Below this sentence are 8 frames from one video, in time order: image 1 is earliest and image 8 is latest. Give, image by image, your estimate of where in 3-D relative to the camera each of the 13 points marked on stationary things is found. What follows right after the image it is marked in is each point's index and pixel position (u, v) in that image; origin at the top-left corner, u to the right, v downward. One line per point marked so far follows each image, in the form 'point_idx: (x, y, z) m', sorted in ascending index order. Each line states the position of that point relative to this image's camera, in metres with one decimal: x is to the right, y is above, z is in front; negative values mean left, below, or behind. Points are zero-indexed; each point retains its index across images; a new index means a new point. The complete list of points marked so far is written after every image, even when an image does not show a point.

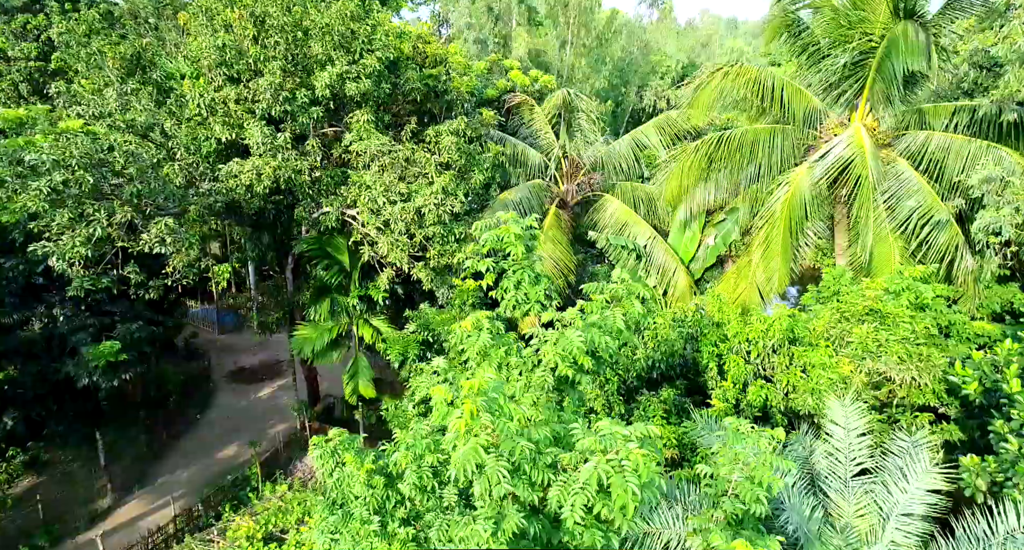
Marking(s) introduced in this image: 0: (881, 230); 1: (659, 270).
0: (+3.7, +0.4, +6.7) m
1: (+2.2, +0.1, +9.9) m
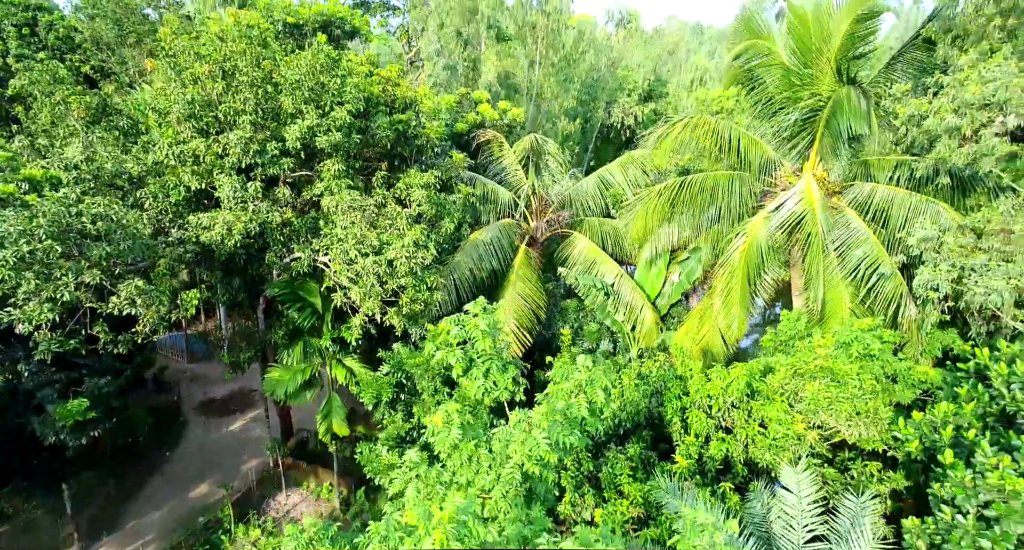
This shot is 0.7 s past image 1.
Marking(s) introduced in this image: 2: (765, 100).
0: (+3.4, 0.0, +7.1) m
1: (+1.8, -0.5, +10.1) m
2: (+3.0, +2.0, +7.8) m
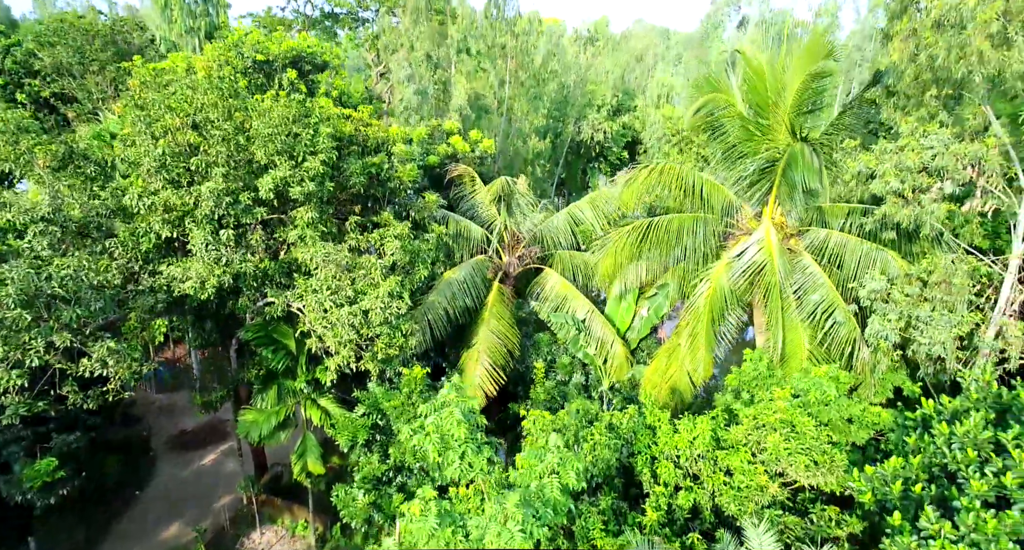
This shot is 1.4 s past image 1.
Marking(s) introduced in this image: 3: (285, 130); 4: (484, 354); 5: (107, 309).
0: (+3.1, -0.5, +7.4) m
1: (+1.4, -1.0, +10.4) m
2: (+2.7, +1.5, +8.1) m
3: (-2.7, +1.7, +7.9) m
4: (-0.4, -1.2, +9.8) m
5: (-4.6, -0.4, +7.5) m
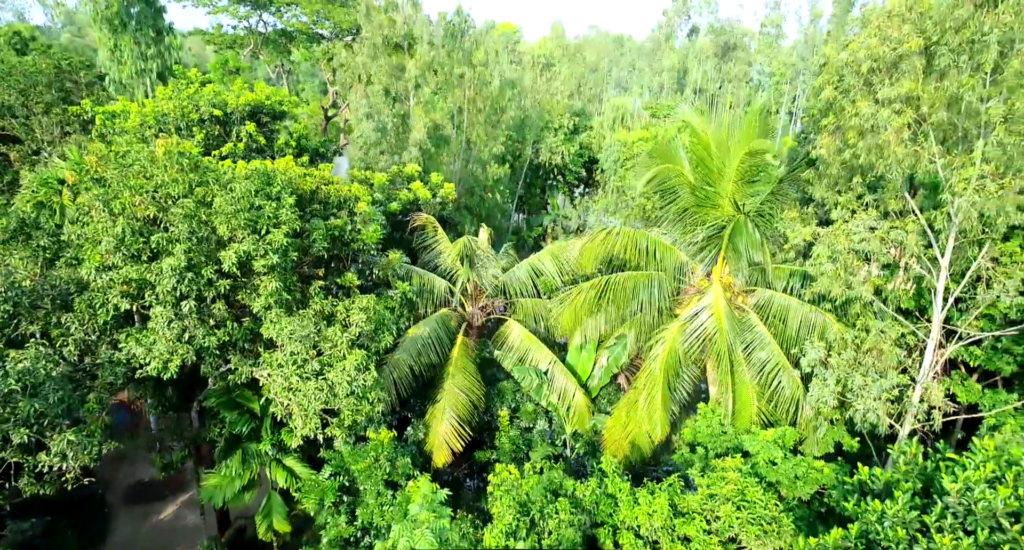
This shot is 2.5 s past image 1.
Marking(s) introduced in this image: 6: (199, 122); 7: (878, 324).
0: (+2.7, -1.2, +7.8) m
1: (+0.8, -1.9, +10.7) m
2: (+2.1, +0.8, +8.6) m
3: (-3.2, +0.9, +8.0) m
4: (-0.9, -2.1, +10.0) m
5: (-5.0, -1.3, +7.5) m
6: (-5.9, +3.0, +12.4) m
7: (+3.7, -0.5, +6.7) m
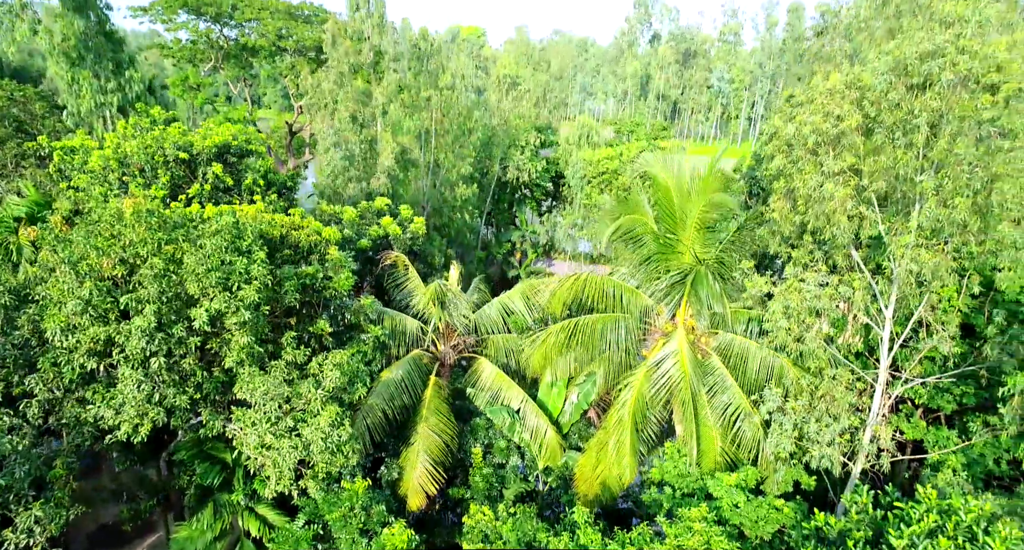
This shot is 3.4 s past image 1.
0: (+2.4, -1.8, +8.1) m
1: (+0.3, -2.5, +10.9) m
2: (+1.7, +0.2, +8.9) m
3: (-3.6, +0.2, +8.1) m
4: (-1.4, -2.7, +10.1) m
5: (-5.3, -2.0, +7.4) m
6: (-6.5, +2.1, +12.4) m
7: (+3.4, -1.0, +7.0) m
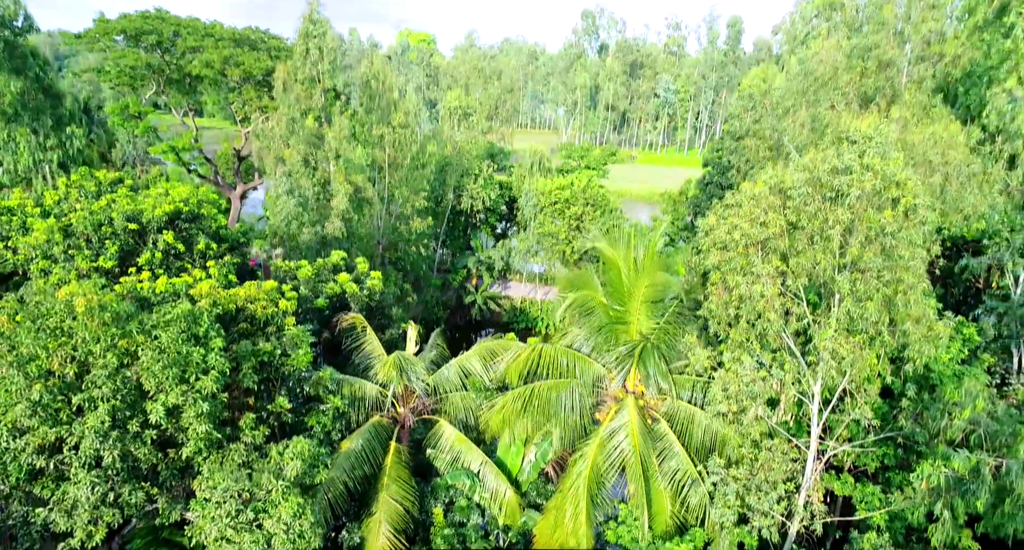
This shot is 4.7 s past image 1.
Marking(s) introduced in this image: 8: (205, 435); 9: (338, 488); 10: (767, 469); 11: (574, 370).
0: (+1.8, -2.7, +8.5) m
1: (-0.3, -3.6, +11.1) m
2: (+1.1, -0.8, +9.3) m
3: (-4.2, -1.0, +8.1) m
4: (-2.0, -3.9, +10.2) m
5: (-5.8, -3.2, +7.3) m
6: (-7.4, +0.8, +12.3) m
7: (+2.9, -1.9, +7.5) m
8: (-3.8, -2.0, +8.2) m
9: (-2.7, -3.3, +10.2) m
10: (+2.9, -2.2, +7.4) m
11: (+0.9, -1.4, +9.7) m
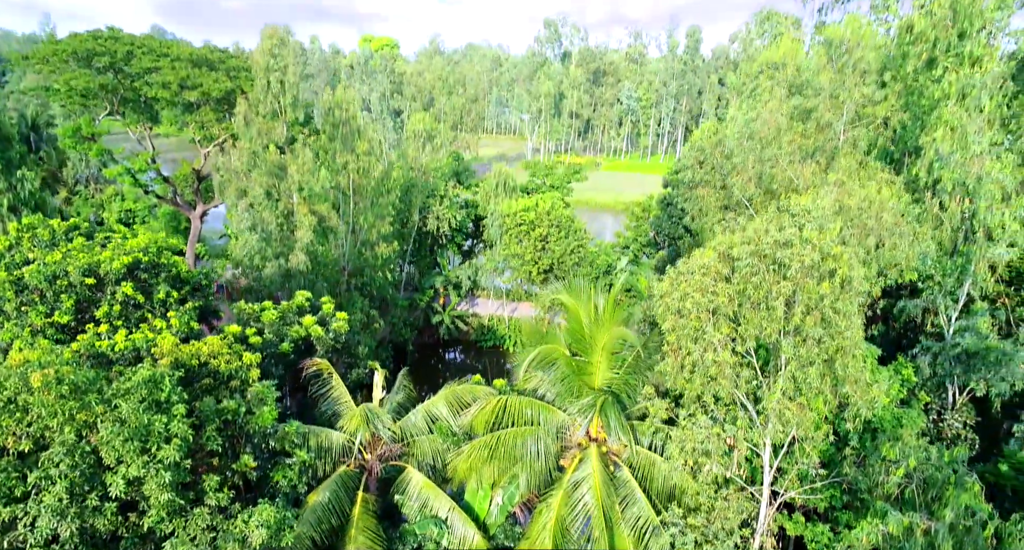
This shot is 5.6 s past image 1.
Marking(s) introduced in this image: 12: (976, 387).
0: (+1.4, -3.4, +8.7) m
1: (-0.9, -4.5, +11.2) m
2: (+0.6, -1.5, +9.5) m
3: (-4.6, -1.8, +8.1) m
4: (-2.5, -4.7, +10.3) m
5: (-6.2, -4.1, +7.1) m
6: (-8.1, -0.3, +12.1) m
7: (+2.5, -2.6, +7.8) m
8: (-4.3, -2.8, +8.2) m
9: (-3.2, -4.1, +10.2) m
10: (+2.5, -2.8, +7.7) m
11: (+0.3, -2.1, +9.9) m
12: (+7.6, -2.0, +11.0) m
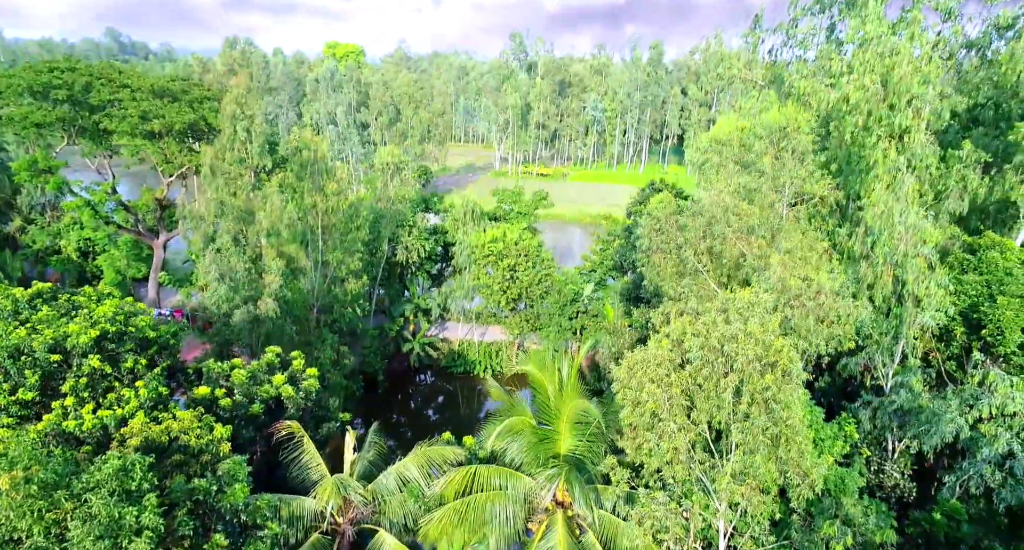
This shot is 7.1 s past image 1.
0: (+1.0, -4.5, +9.0) m
1: (-1.4, -5.6, +11.3) m
2: (+0.1, -2.6, +9.8) m
3: (-5.1, -3.0, +8.2) m
4: (-2.9, -5.9, +10.3) m
5: (-6.5, -5.3, +7.1) m
6: (-8.8, -1.7, +12.1) m
7: (+2.1, -3.5, +8.2) m
8: (-4.6, -4.0, +8.2) m
9: (-3.6, -5.3, +10.2) m
10: (+2.1, -3.8, +8.1) m
11: (-0.2, -3.2, +10.2) m
12: (+7.1, -2.9, +11.6) m
